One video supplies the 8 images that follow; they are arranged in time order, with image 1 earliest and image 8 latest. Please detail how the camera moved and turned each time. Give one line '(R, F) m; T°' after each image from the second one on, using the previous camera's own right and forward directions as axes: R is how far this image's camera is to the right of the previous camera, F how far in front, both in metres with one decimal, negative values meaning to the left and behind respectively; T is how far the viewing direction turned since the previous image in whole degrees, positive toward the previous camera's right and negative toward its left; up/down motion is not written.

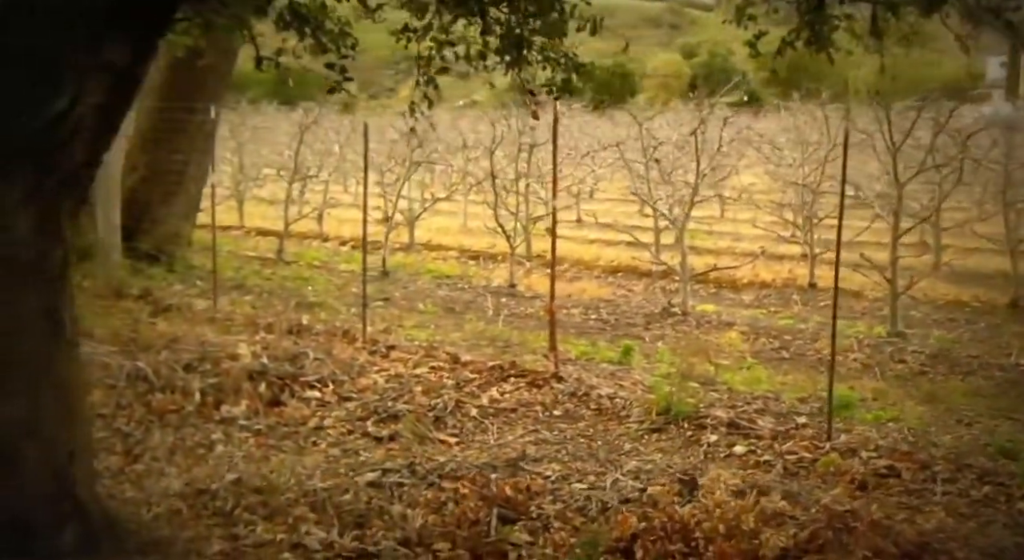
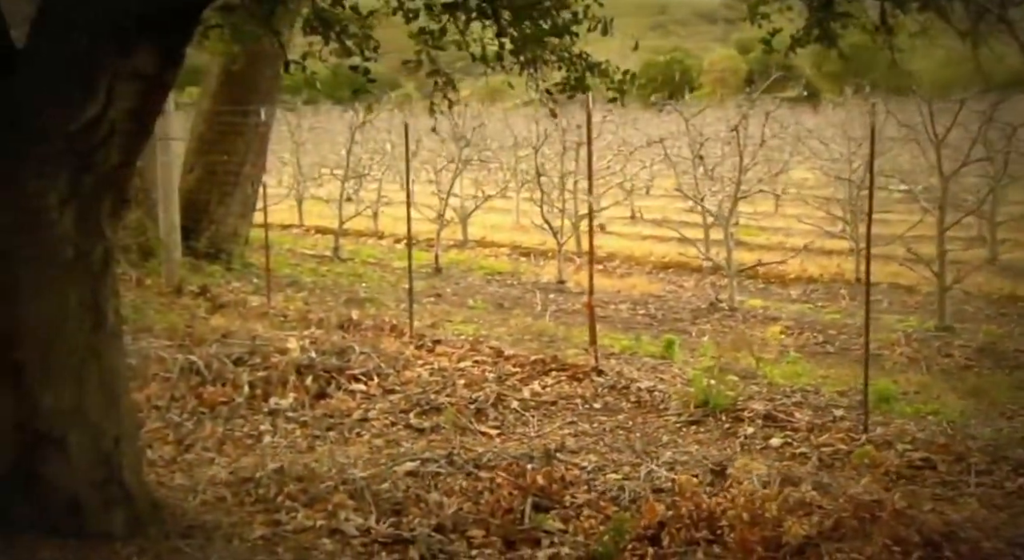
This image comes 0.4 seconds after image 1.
(+0.1, -0.1) m; -3°
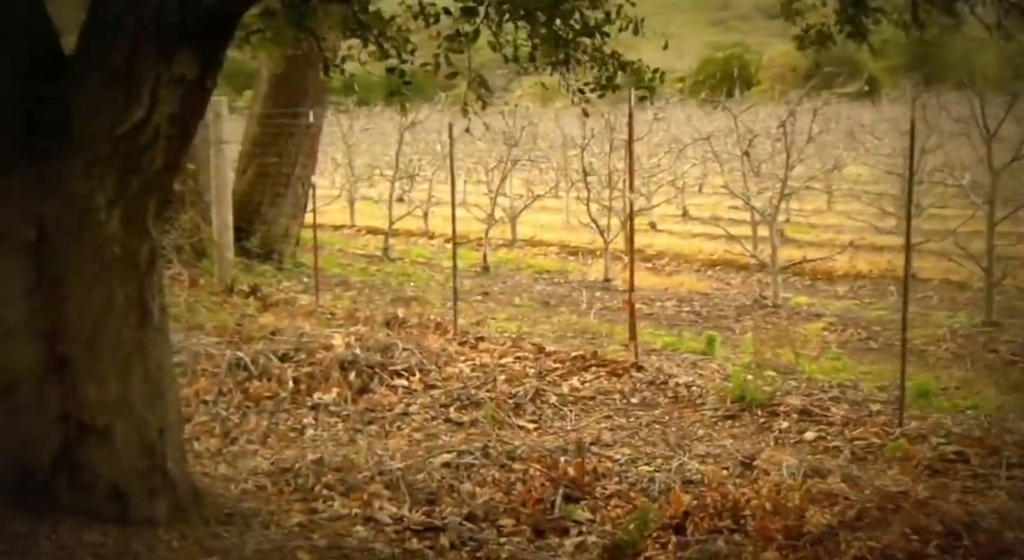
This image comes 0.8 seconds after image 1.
(+0.1, -0.1) m; -3°
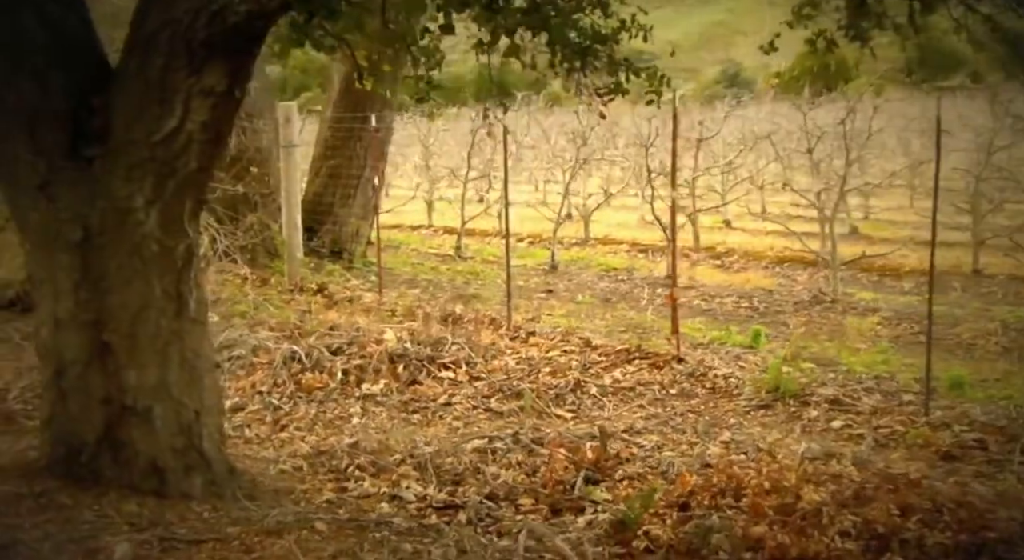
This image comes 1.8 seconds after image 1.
(+0.3, -0.2) m; -5°
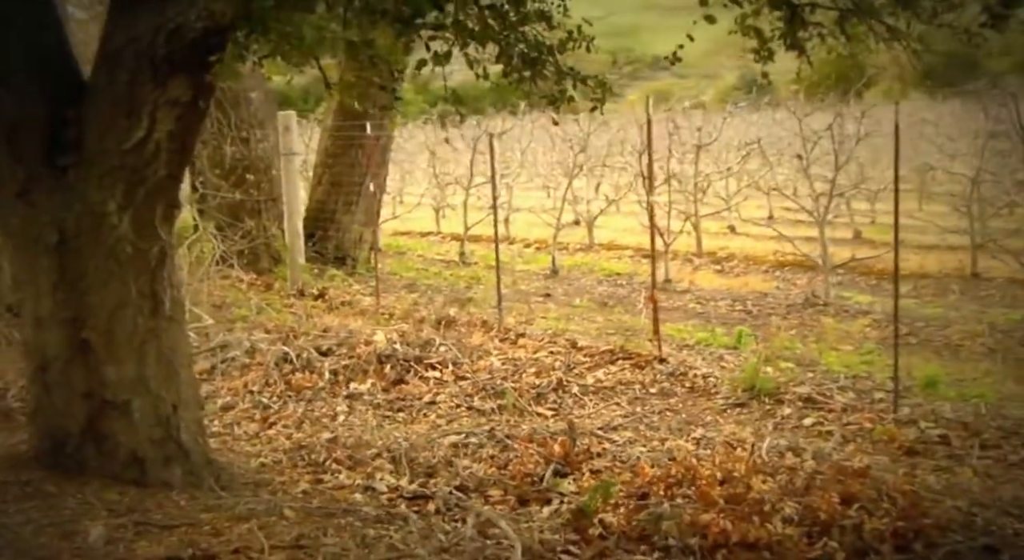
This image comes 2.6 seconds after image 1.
(+0.2, -0.2) m; -1°
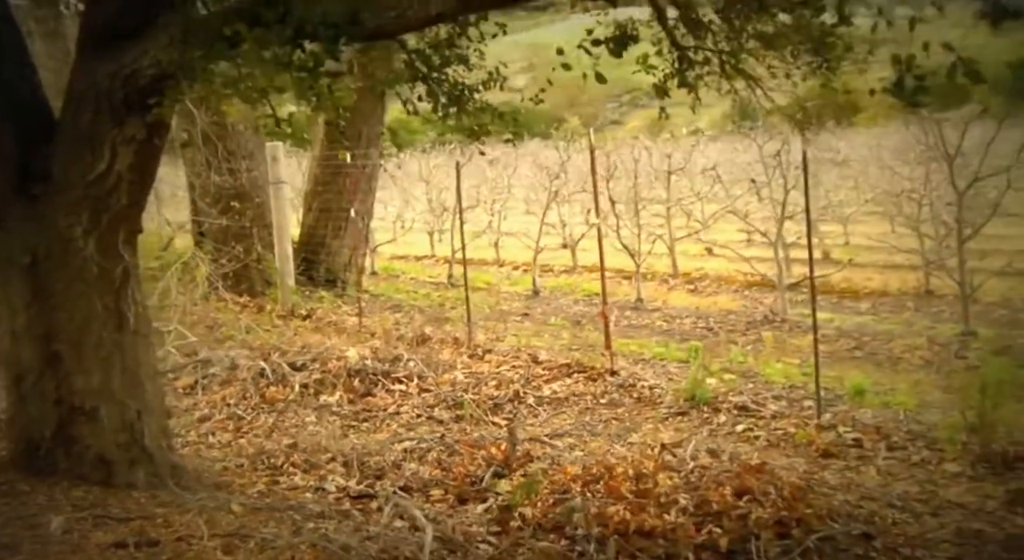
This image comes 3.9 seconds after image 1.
(+0.4, -0.5) m; -1°
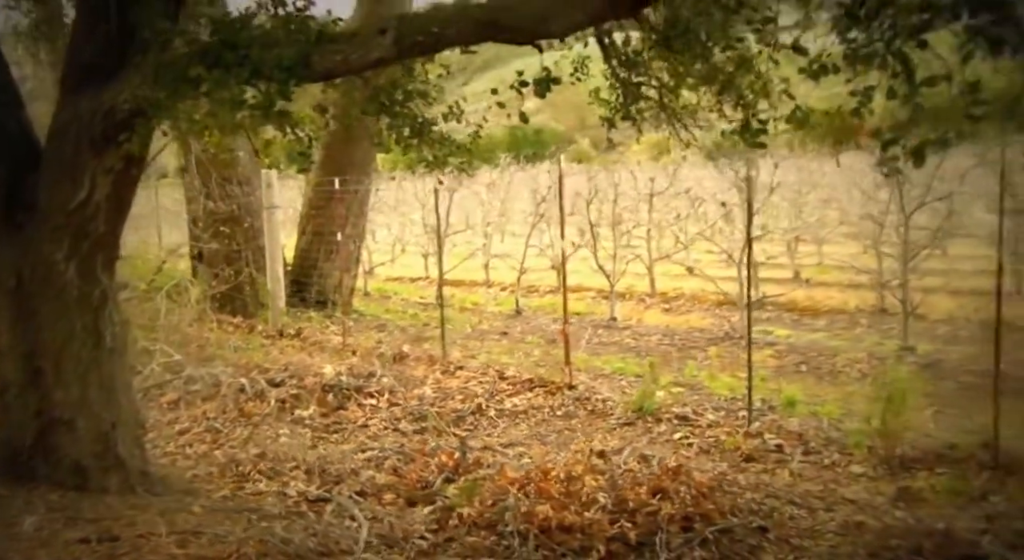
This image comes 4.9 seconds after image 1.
(+0.3, -0.4) m; 0°
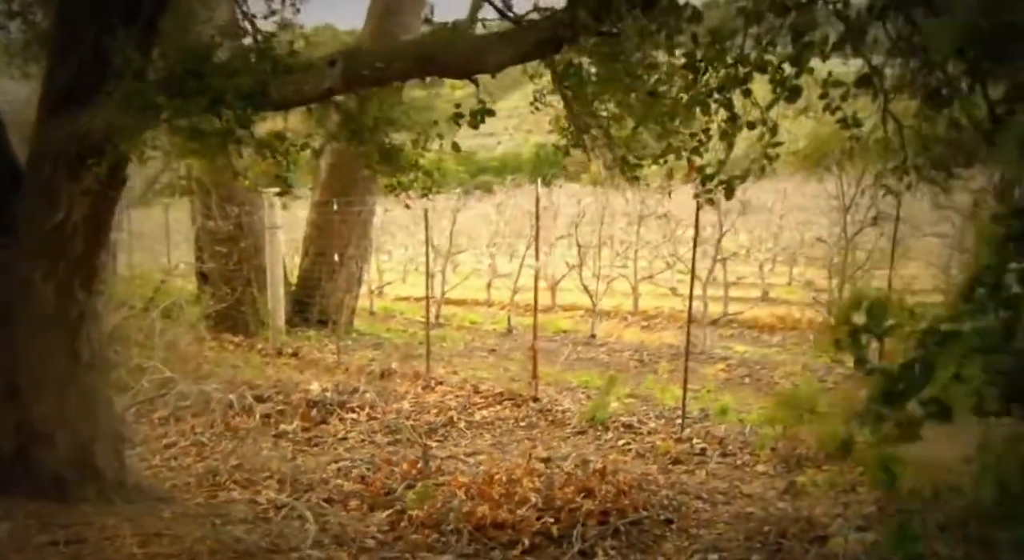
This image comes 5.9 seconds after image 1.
(+0.3, -0.3) m; -1°
